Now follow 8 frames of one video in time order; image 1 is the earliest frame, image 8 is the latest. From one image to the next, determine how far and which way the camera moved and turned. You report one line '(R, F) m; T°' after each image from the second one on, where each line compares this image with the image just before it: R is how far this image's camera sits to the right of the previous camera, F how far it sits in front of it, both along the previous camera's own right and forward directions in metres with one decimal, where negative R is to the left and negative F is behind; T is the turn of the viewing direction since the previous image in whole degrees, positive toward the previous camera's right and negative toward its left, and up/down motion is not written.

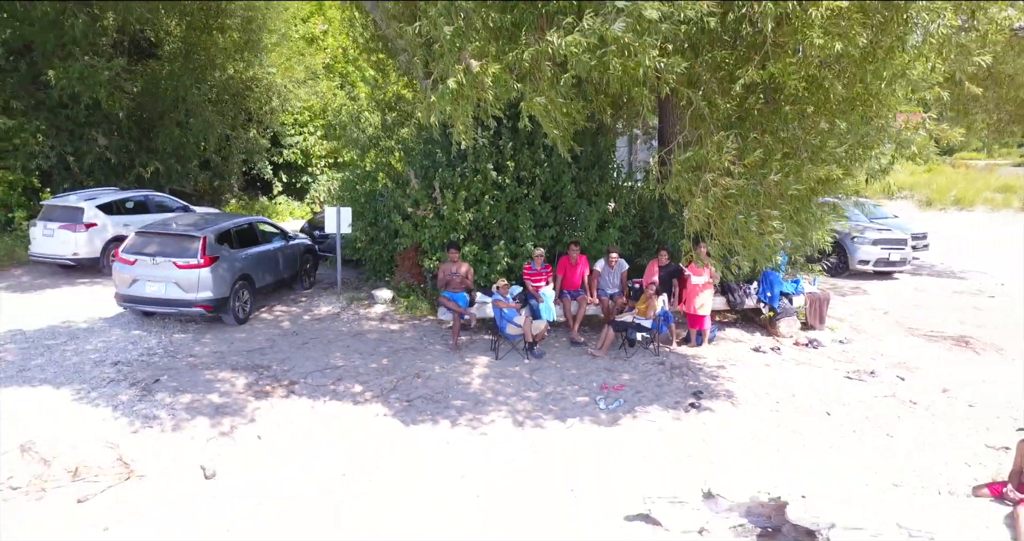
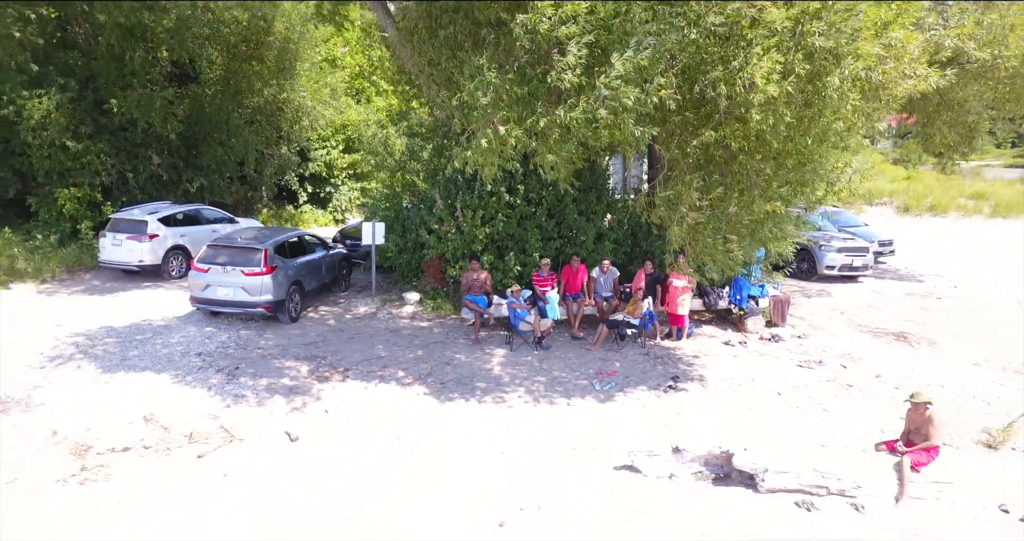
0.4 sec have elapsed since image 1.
(-0.1, -1.5) m; 0°
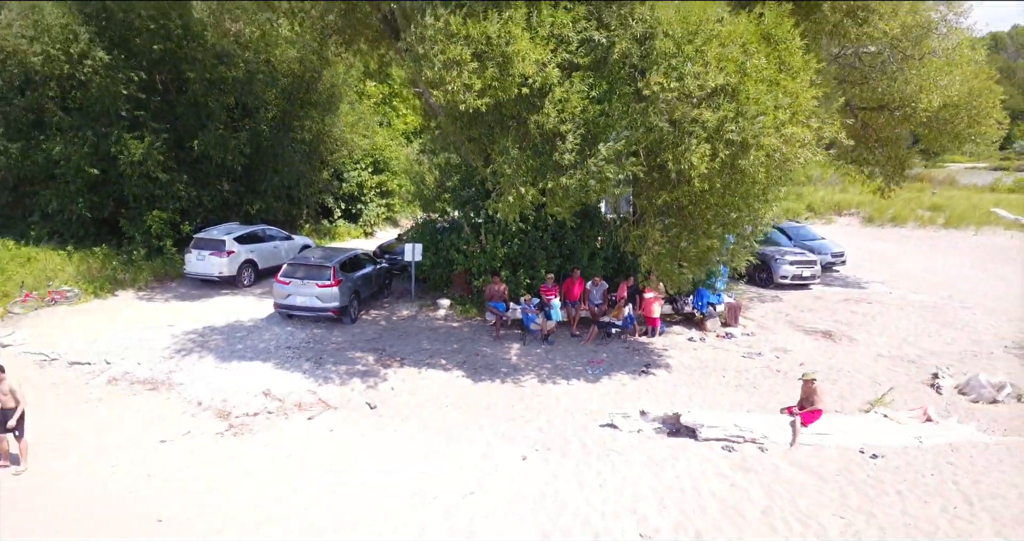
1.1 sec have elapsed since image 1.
(-0.2, -2.7) m; 0°
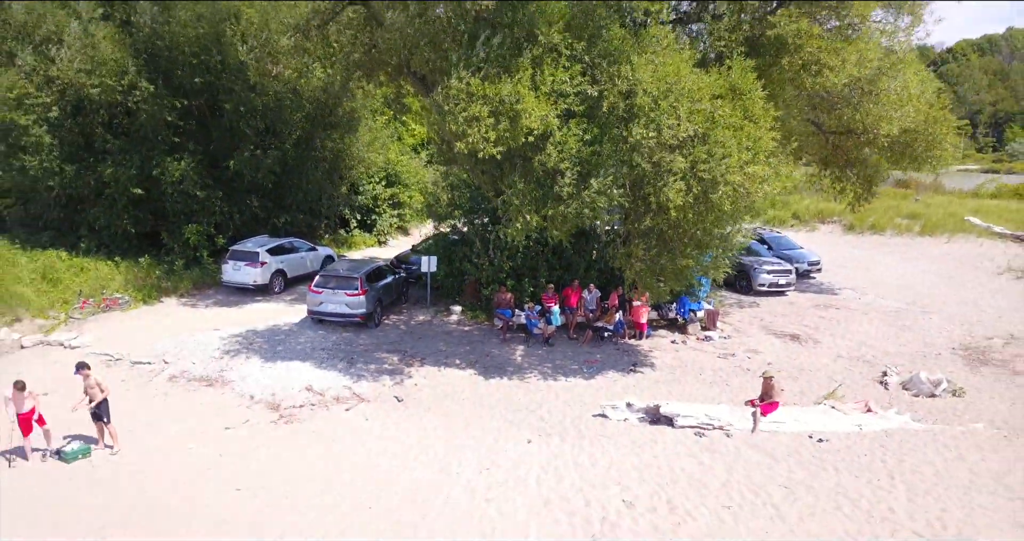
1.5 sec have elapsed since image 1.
(-0.1, -1.6) m; 0°
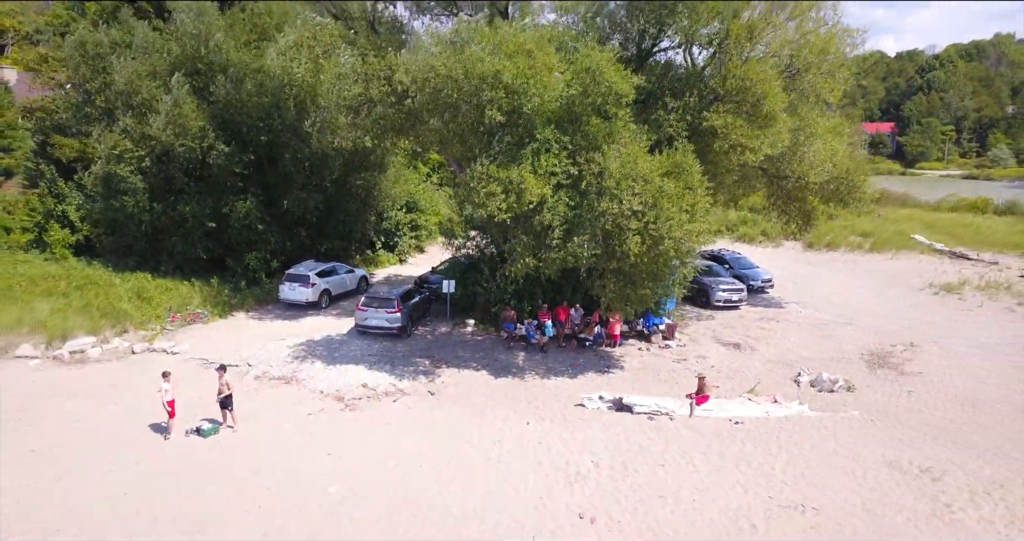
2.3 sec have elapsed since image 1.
(-0.1, -3.8) m; 0°
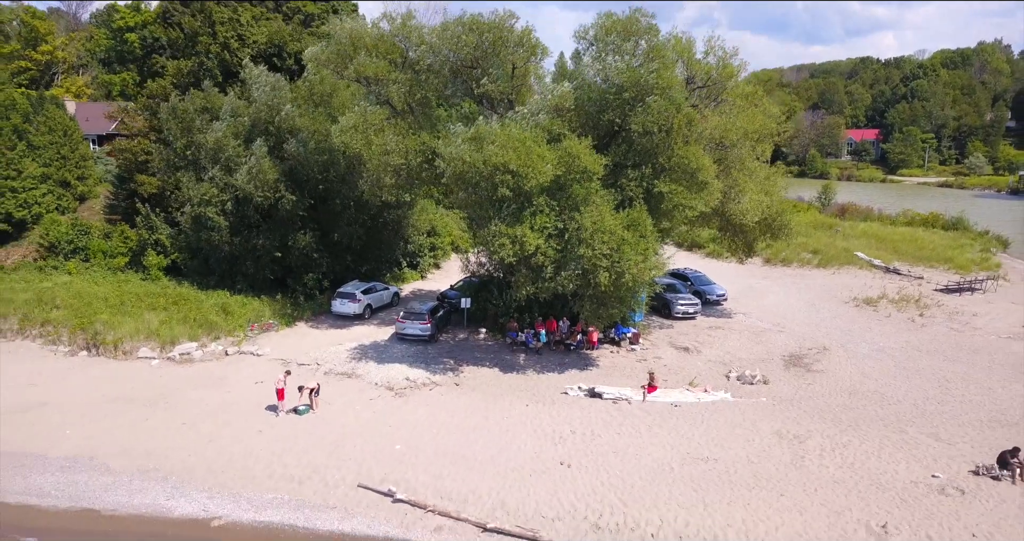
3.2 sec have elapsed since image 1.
(-0.1, -5.4) m; 0°
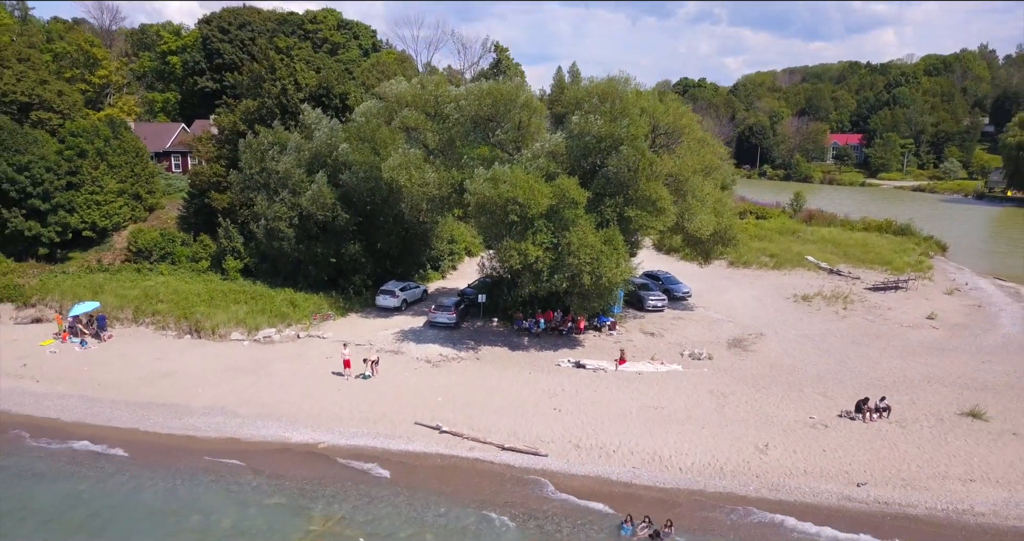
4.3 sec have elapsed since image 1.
(-0.3, -6.8) m; 0°
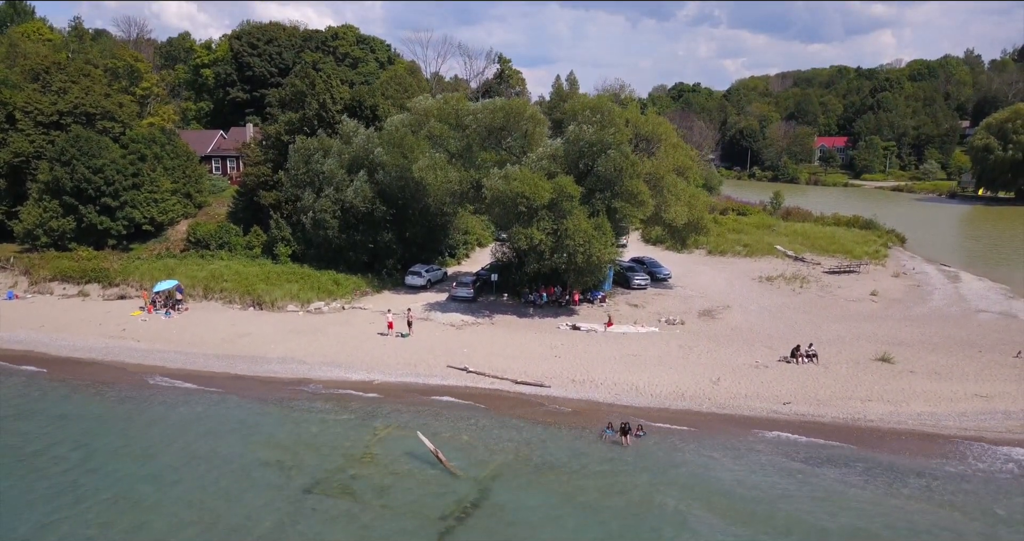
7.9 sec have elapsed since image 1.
(-0.4, -6.2) m; 0°
